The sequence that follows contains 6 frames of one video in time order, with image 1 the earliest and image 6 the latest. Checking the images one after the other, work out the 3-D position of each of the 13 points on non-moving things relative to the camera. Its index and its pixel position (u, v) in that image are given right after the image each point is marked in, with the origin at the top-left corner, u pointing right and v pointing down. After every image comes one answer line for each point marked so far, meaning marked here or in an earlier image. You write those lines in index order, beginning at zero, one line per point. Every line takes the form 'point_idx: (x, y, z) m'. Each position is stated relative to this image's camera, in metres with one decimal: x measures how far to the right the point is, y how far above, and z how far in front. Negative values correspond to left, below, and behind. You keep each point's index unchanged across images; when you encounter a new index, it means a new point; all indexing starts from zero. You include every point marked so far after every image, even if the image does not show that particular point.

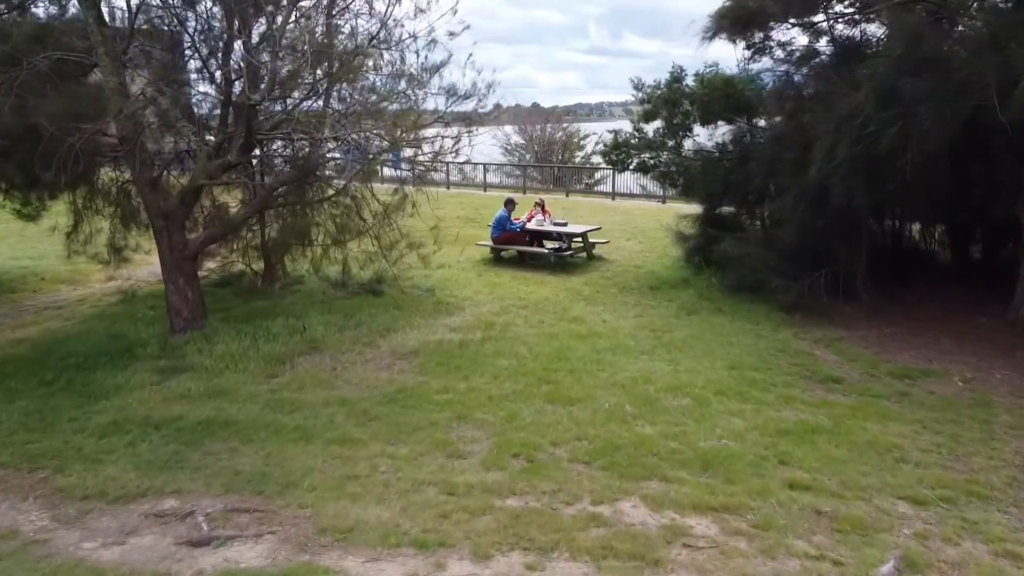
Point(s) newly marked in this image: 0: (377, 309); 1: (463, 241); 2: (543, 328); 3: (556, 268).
0: (-1.4, -0.2, +8.6) m
1: (-0.8, +0.8, +13.8) m
2: (+0.3, -0.4, +8.0) m
3: (+0.6, +0.3, +11.2) m
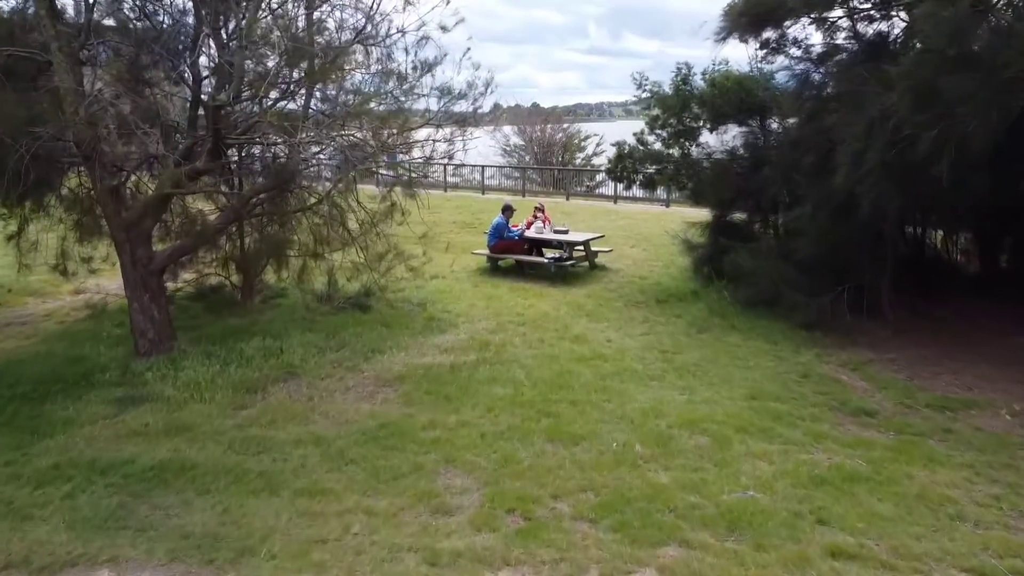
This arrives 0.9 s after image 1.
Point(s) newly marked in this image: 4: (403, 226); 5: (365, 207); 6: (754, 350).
0: (-1.4, -0.4, +7.9) m
1: (-0.8, +0.6, +13.1) m
2: (+0.3, -0.5, +7.3) m
3: (+0.6, +0.1, +10.5) m
4: (-1.2, +0.7, +9.5) m
5: (-1.5, +0.8, +8.4) m
6: (+2.1, -0.6, +7.3) m
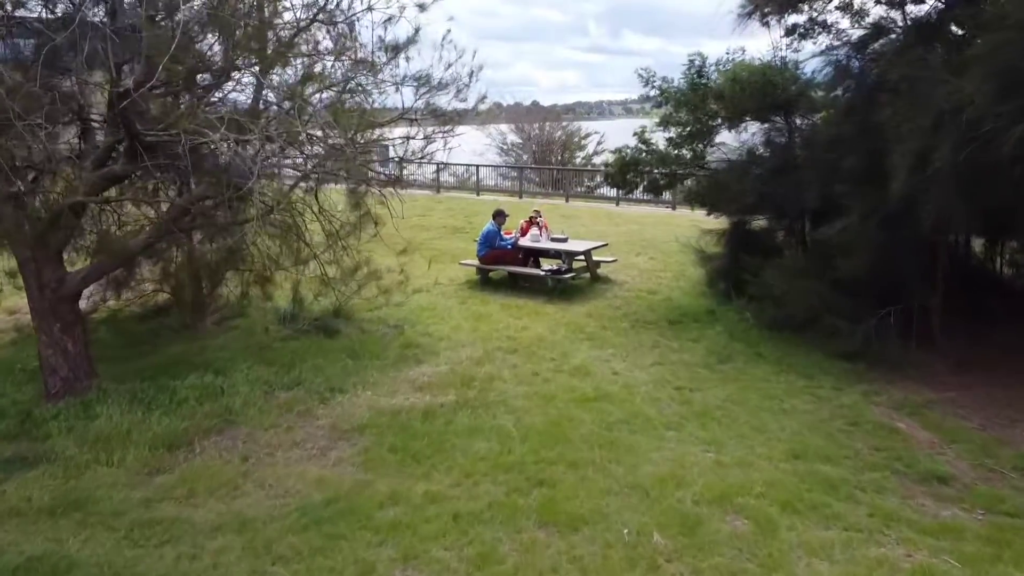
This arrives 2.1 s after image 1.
0: (-1.5, -0.6, +6.7) m
1: (-0.9, +0.4, +11.9) m
2: (+0.2, -0.7, +6.2) m
3: (+0.5, -0.1, +9.3) m
4: (-1.3, +0.5, +8.3) m
5: (-1.6, +0.6, +7.2) m
6: (+2.1, -0.7, +6.2) m
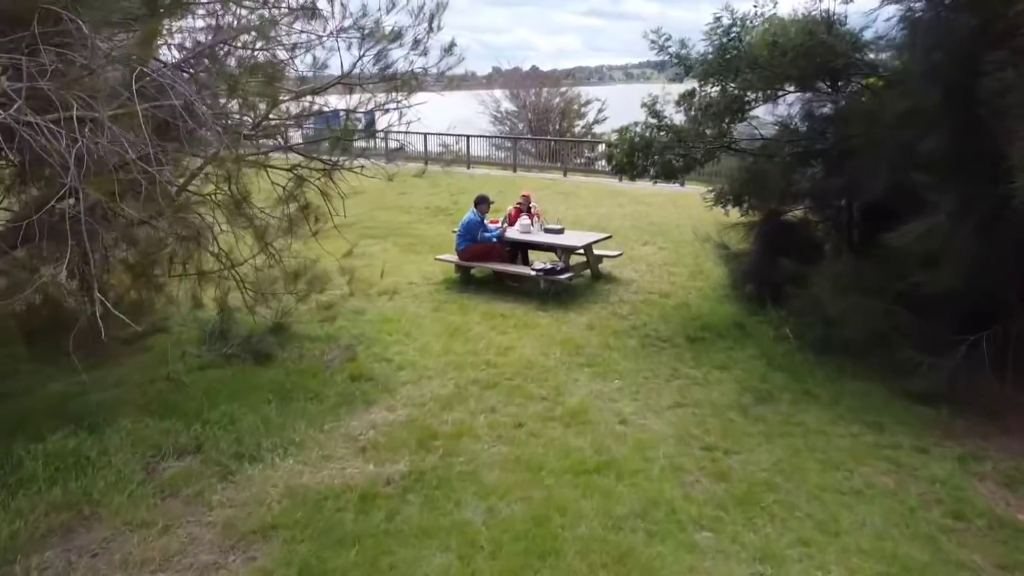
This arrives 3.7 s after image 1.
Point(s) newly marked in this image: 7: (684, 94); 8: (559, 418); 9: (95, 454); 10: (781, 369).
0: (-1.6, -0.7, +5.2) m
1: (-1.1, +0.5, +10.3) m
2: (0.0, -0.9, +4.6) m
3: (+0.3, -0.1, +7.8) m
4: (-1.5, +0.5, +6.7) m
5: (-1.7, +0.5, +5.6) m
6: (+1.9, -0.9, +4.6) m
7: (+1.5, +1.7, +7.1) m
8: (+0.3, -0.8, +5.0) m
9: (-2.2, -0.9, +4.3) m
10: (+1.9, -0.5, +5.8) m
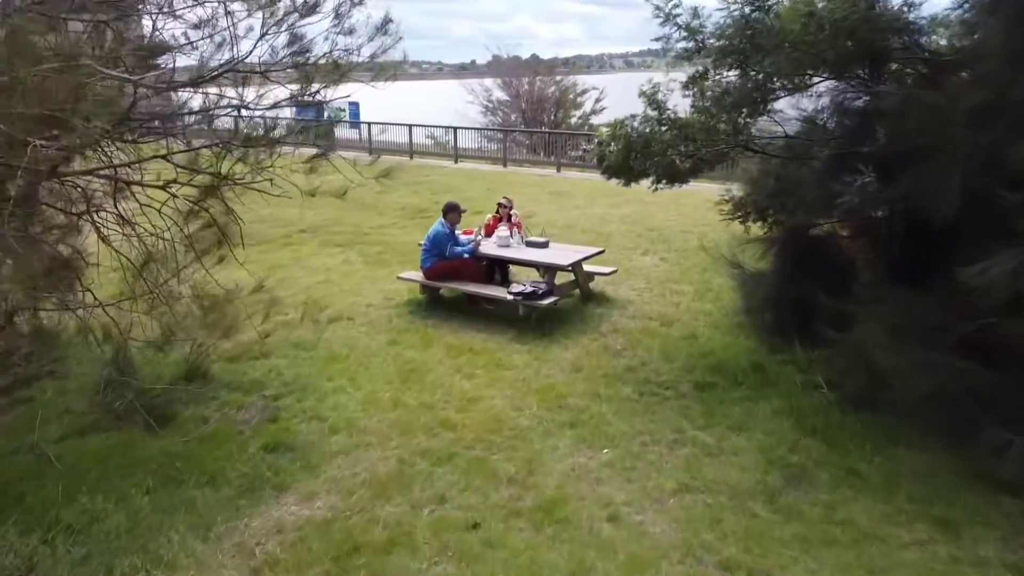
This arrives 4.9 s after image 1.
0: (-1.9, -0.9, +4.0) m
1: (-1.3, +0.3, +9.1) m
2: (-0.2, -1.1, +3.4) m
3: (+0.1, -0.3, +6.5) m
4: (-1.7, +0.2, +5.5) m
5: (-1.9, +0.3, +4.4) m
6: (+1.7, -1.1, +3.4) m
7: (+1.3, +1.5, +5.9) m
8: (+0.1, -1.0, +3.8) m
9: (-2.4, -1.1, +3.1) m
10: (+1.7, -0.8, +4.6) m
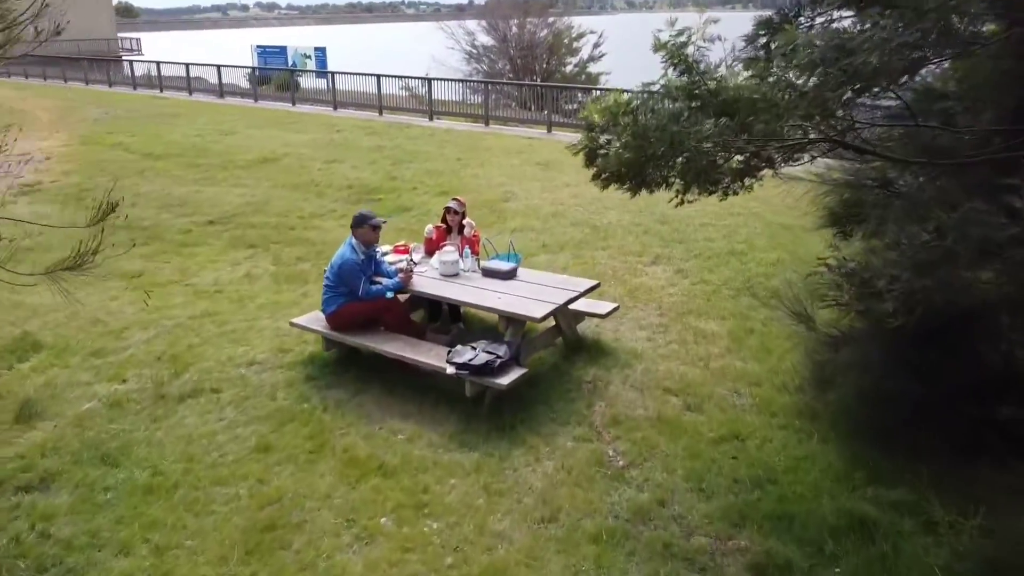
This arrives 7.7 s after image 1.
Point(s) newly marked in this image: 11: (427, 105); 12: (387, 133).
0: (-2.1, -1.4, +1.7) m
1: (-1.6, +0.2, +6.7) m
2: (-0.5, -1.7, +1.2) m
3: (-0.2, -0.6, +4.2) m
4: (-2.0, -0.2, +3.2) m
5: (-2.2, -0.2, +2.0) m
6: (+1.4, -1.7, +1.1) m
7: (+1.0, +1.1, +3.5) m
8: (-0.2, -1.5, +1.6) m
9: (-2.7, -1.7, +0.8) m
10: (+1.4, -1.2, +2.3) m
11: (-1.7, +3.7, +16.6) m
12: (-2.0, +2.5, +13.5) m
